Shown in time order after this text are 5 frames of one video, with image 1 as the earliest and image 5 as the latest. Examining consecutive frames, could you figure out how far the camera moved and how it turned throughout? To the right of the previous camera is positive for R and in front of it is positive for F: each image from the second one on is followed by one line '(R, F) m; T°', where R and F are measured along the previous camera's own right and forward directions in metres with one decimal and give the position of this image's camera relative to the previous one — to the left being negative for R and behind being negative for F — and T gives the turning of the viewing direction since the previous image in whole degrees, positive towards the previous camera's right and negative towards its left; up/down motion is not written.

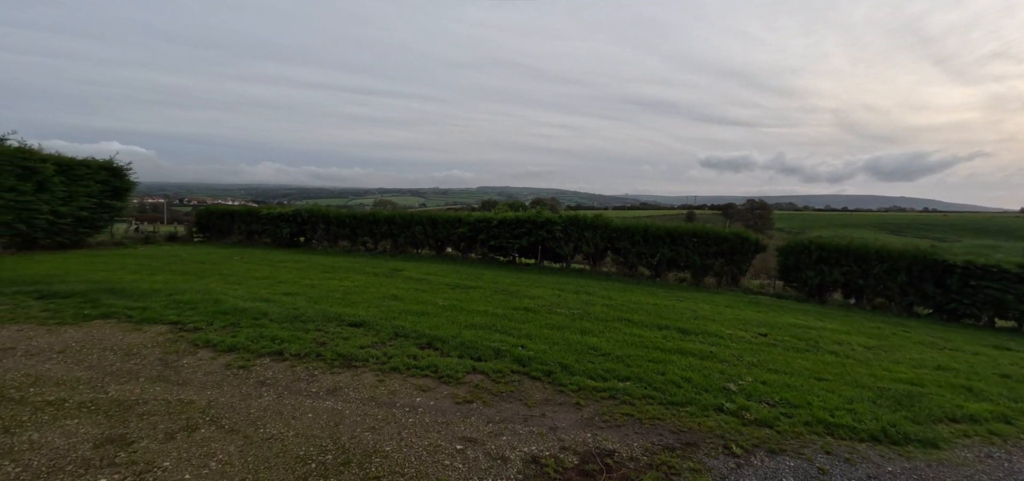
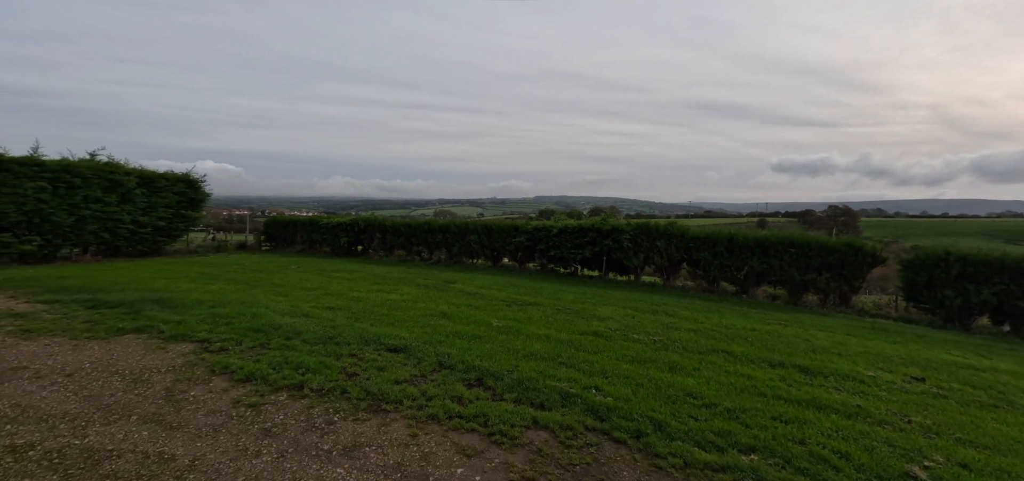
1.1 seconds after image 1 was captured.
(-0.1, +1.2) m; -6°
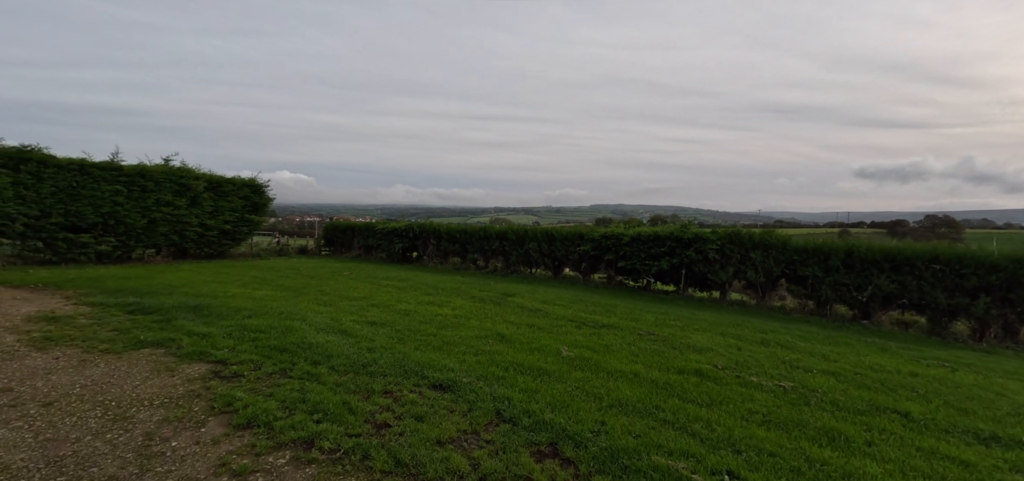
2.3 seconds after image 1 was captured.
(-0.2, +1.4) m; -6°
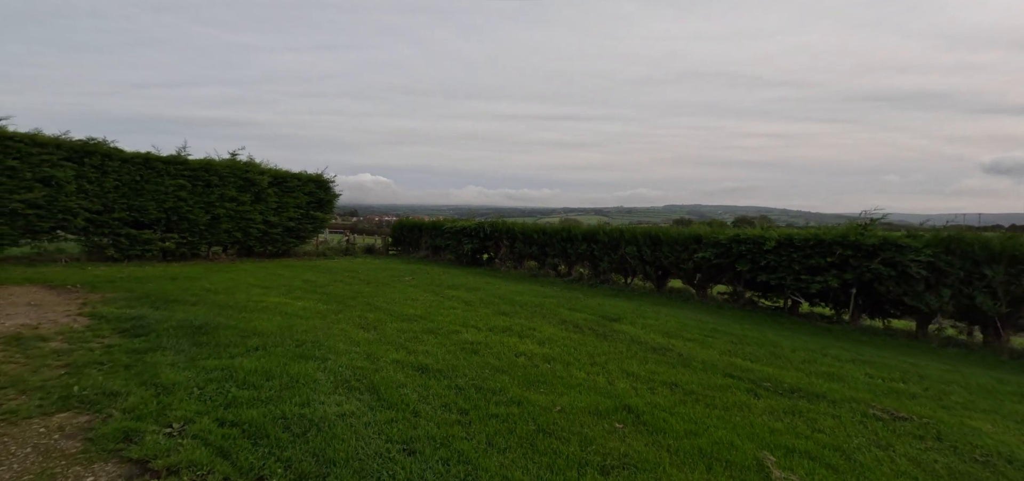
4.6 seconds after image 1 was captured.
(-0.5, +2.8) m; -8°
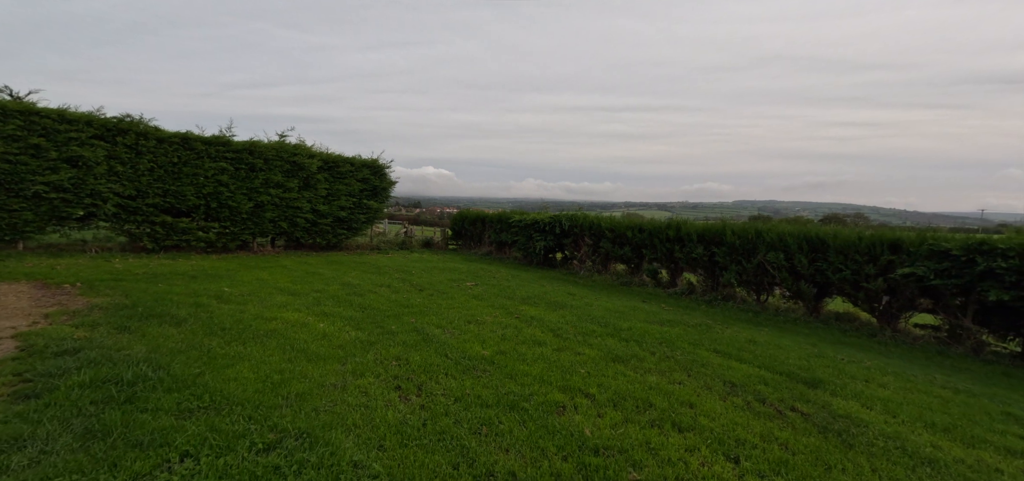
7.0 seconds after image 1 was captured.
(-0.7, +3.1) m; -6°
